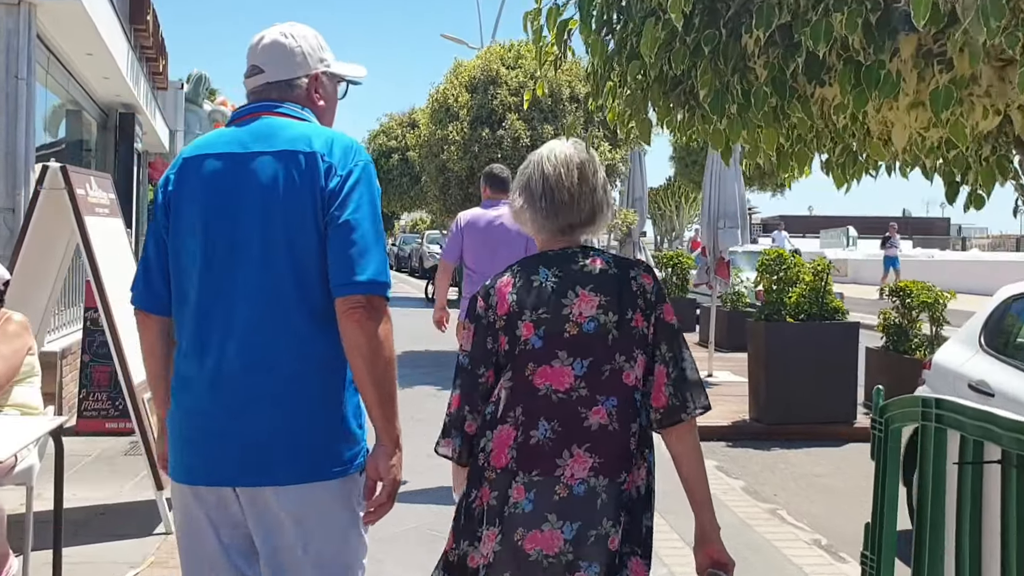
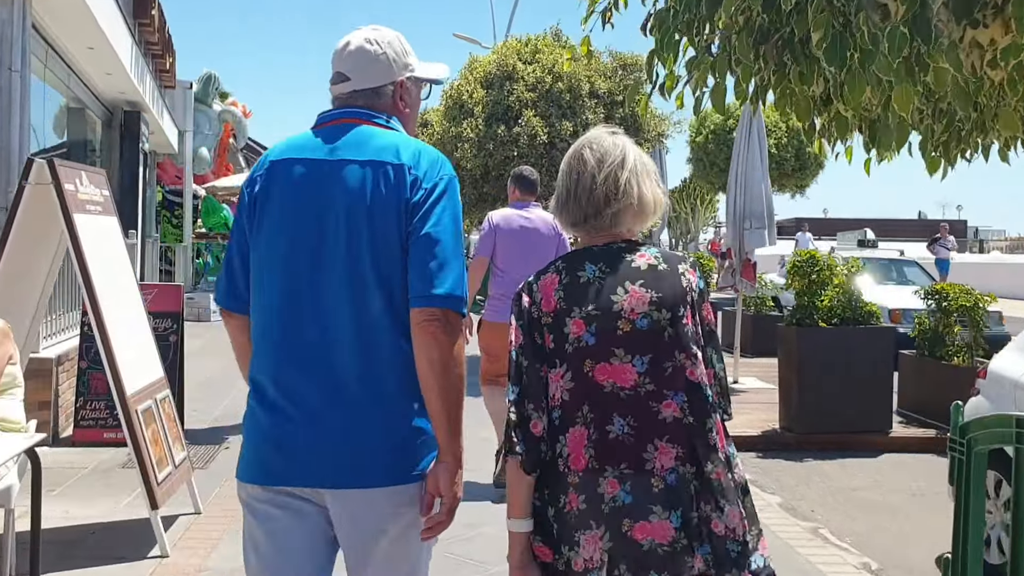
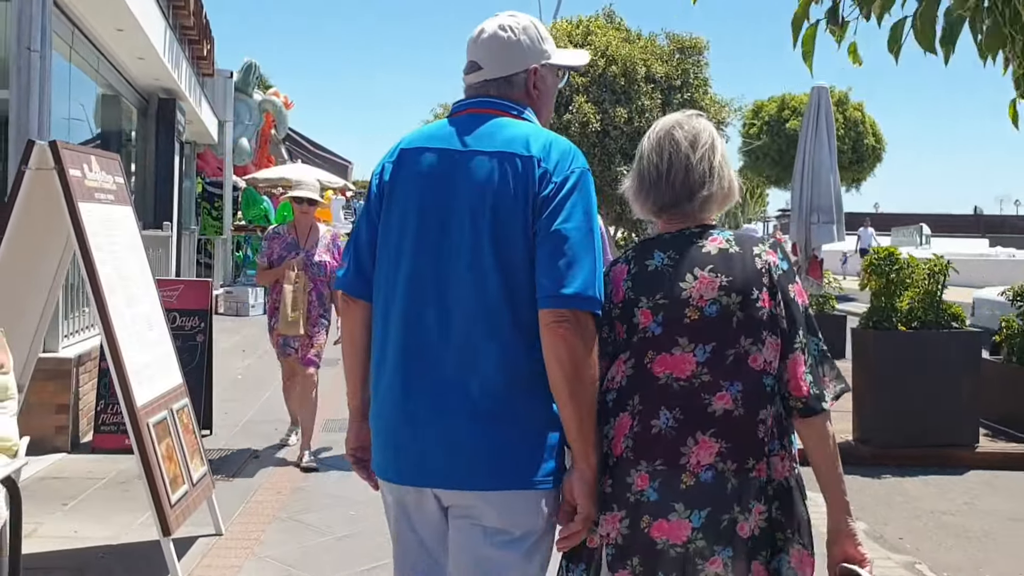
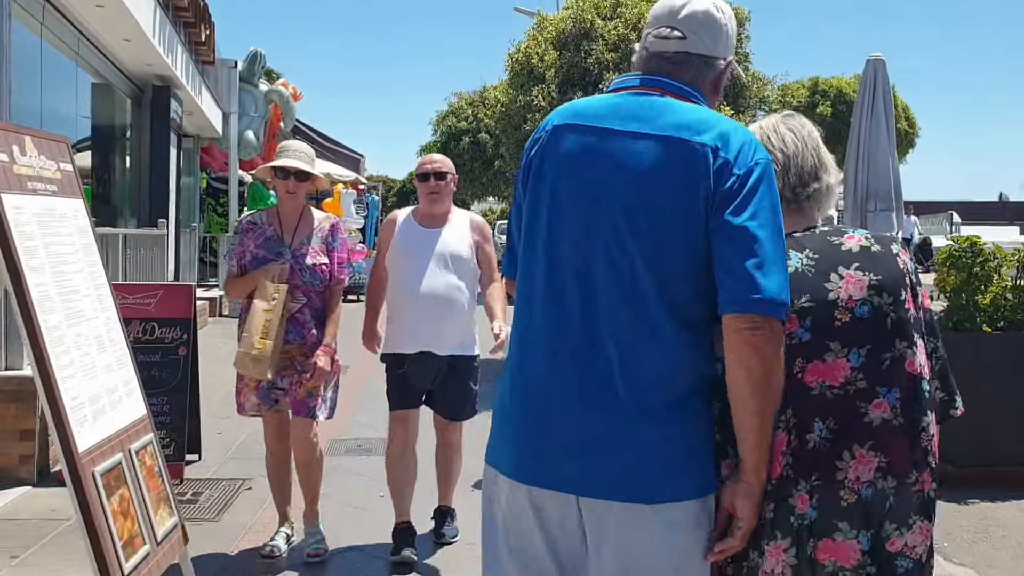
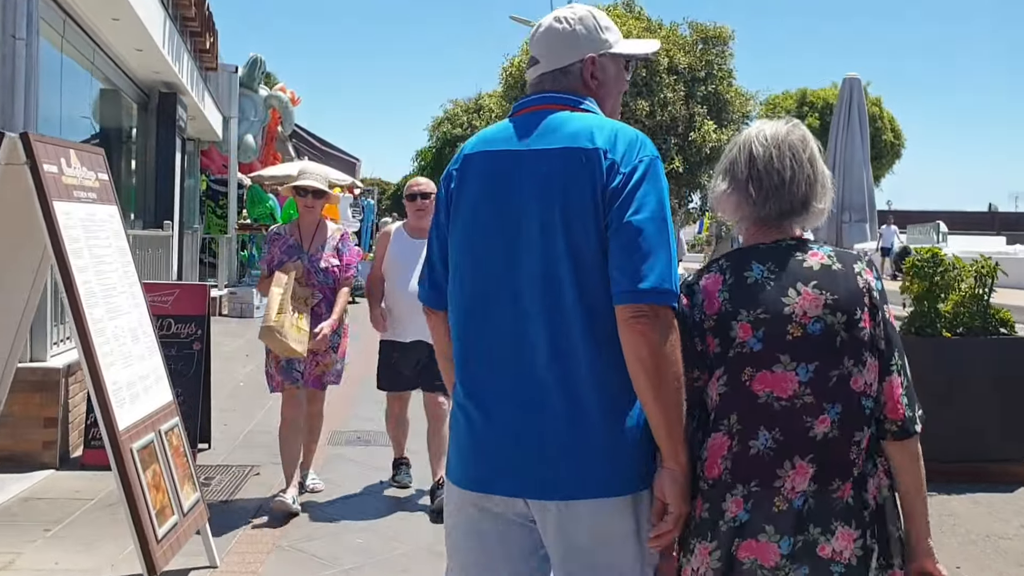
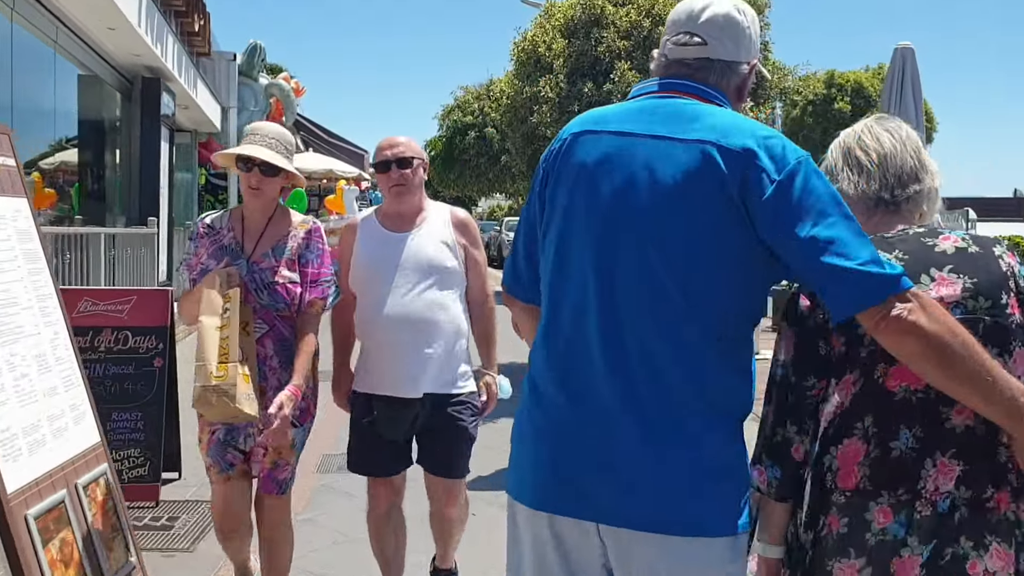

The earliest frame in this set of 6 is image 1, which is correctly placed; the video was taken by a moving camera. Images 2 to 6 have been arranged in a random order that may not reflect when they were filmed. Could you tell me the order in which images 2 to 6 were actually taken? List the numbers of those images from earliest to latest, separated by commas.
2, 3, 5, 4, 6
